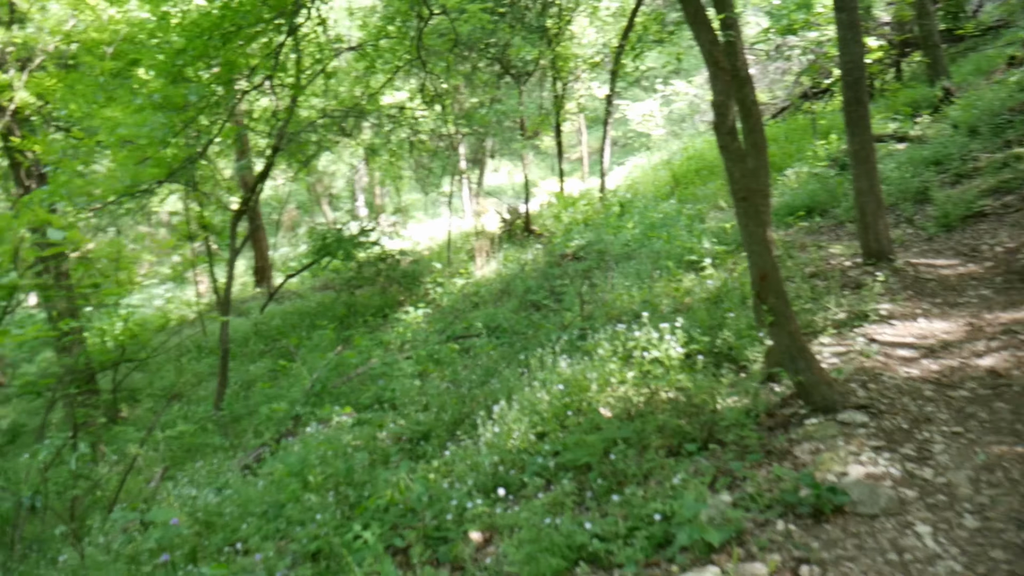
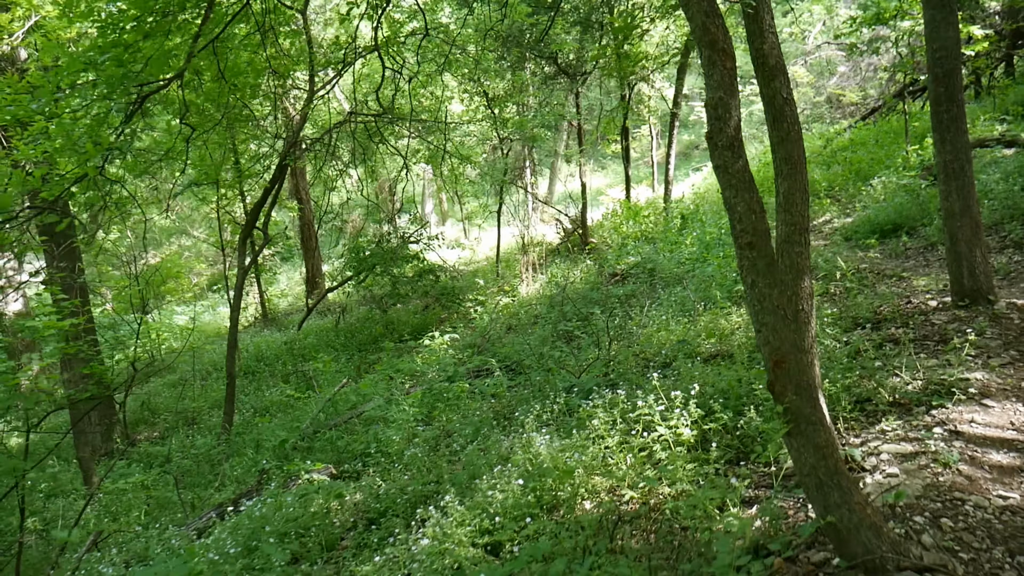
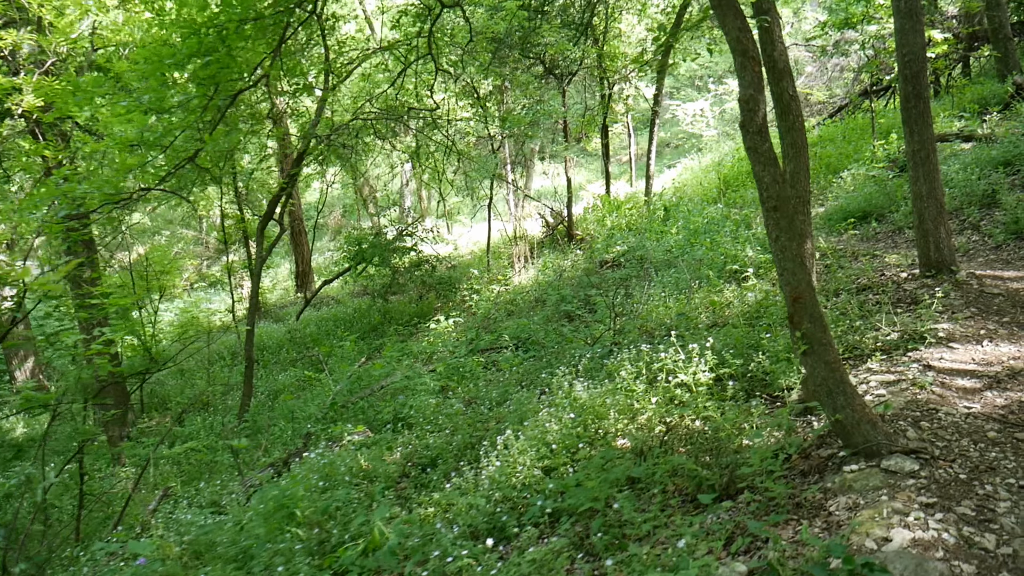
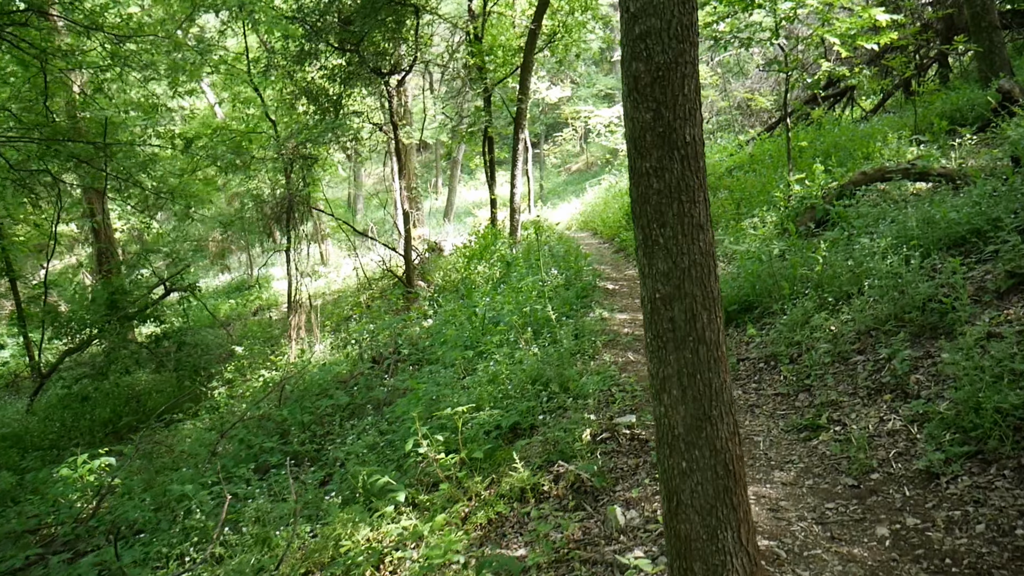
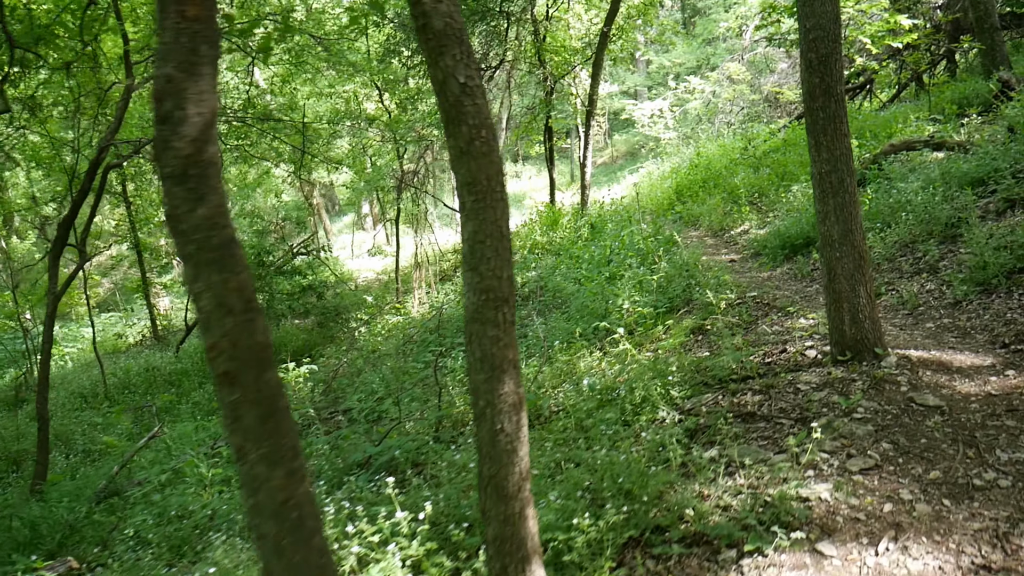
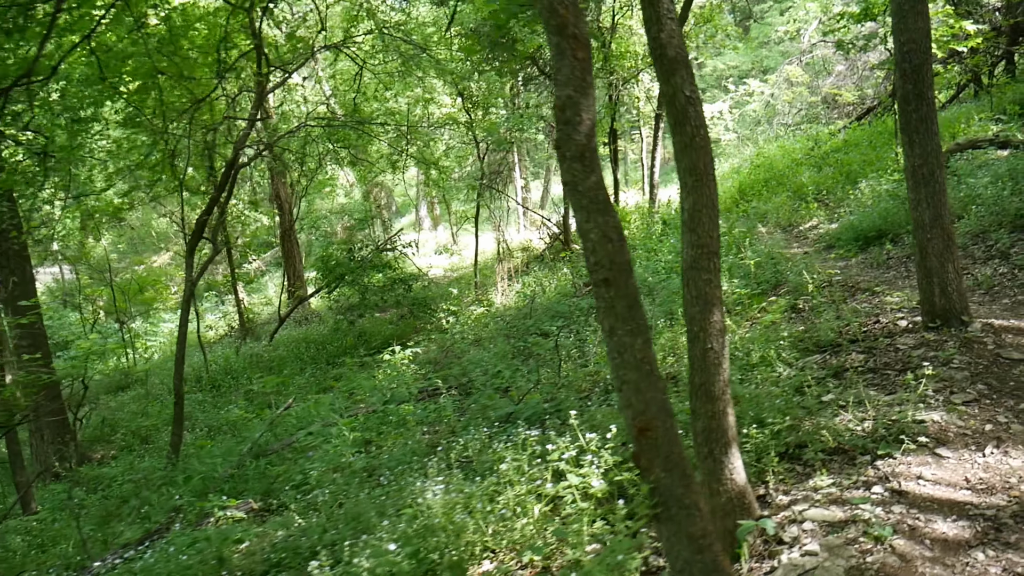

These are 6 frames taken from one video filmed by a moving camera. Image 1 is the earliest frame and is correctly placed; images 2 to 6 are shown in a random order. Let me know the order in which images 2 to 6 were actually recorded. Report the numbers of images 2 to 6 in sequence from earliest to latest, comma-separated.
3, 2, 6, 5, 4
